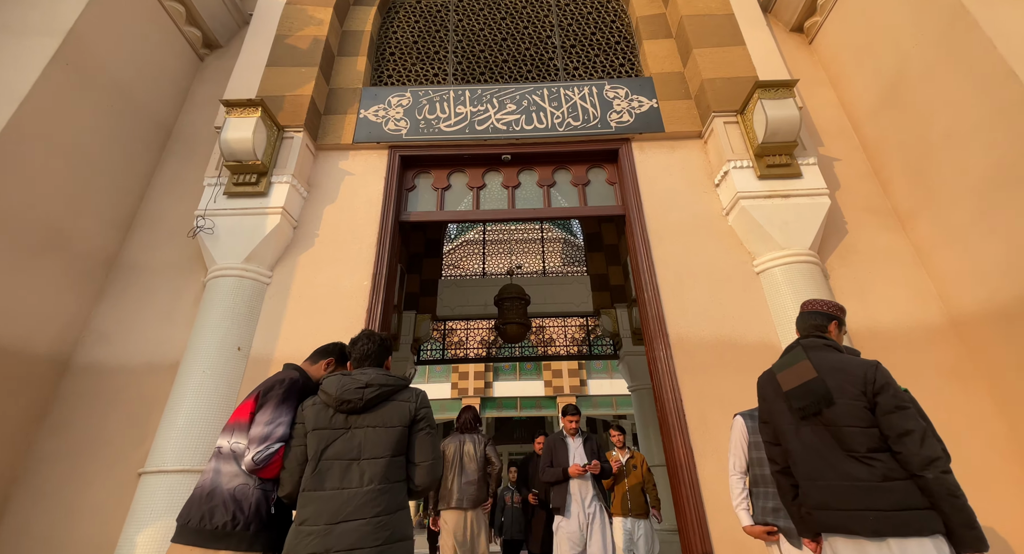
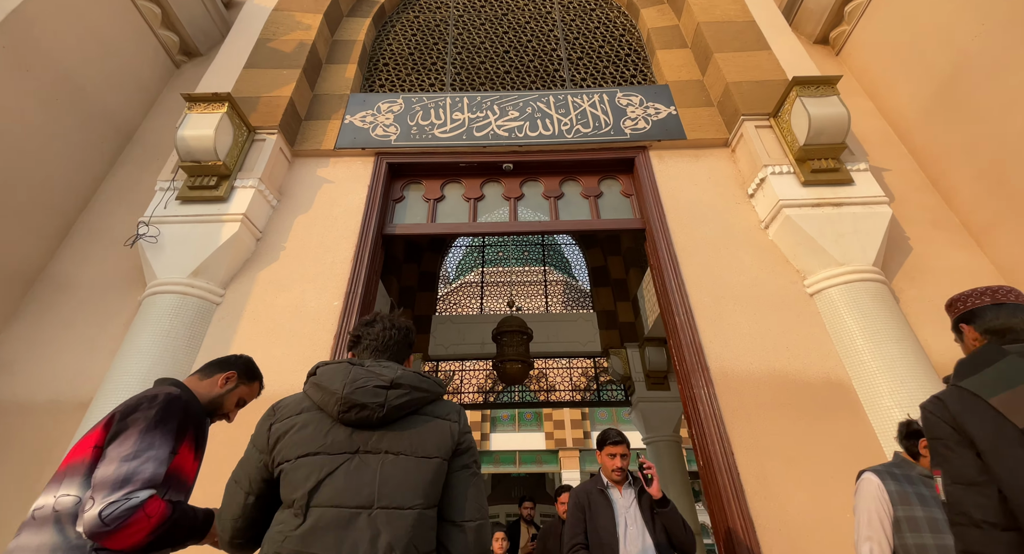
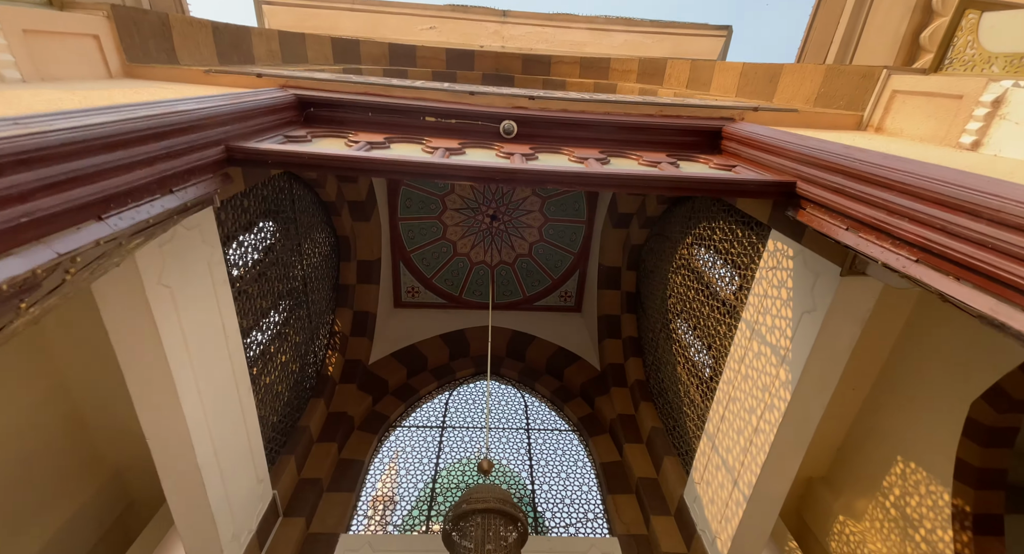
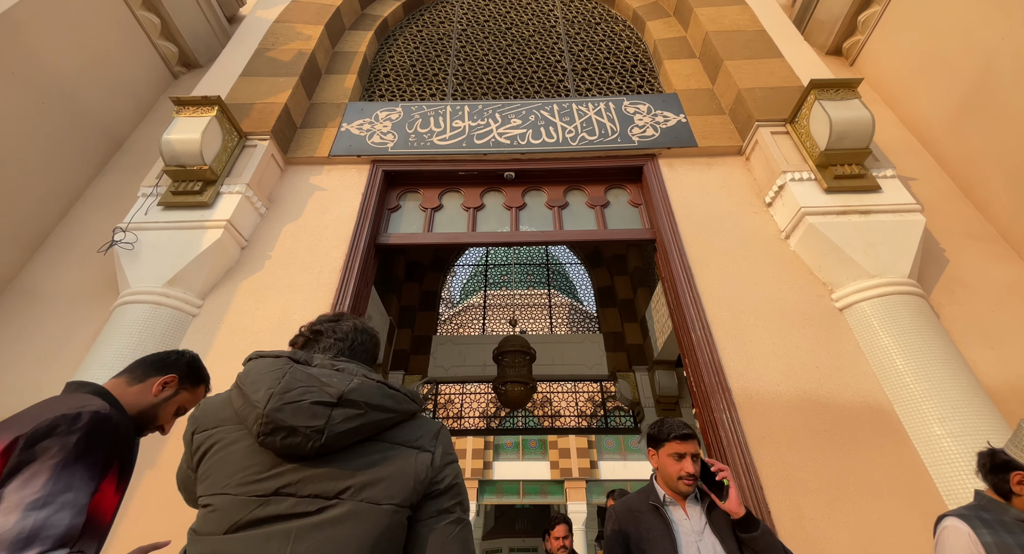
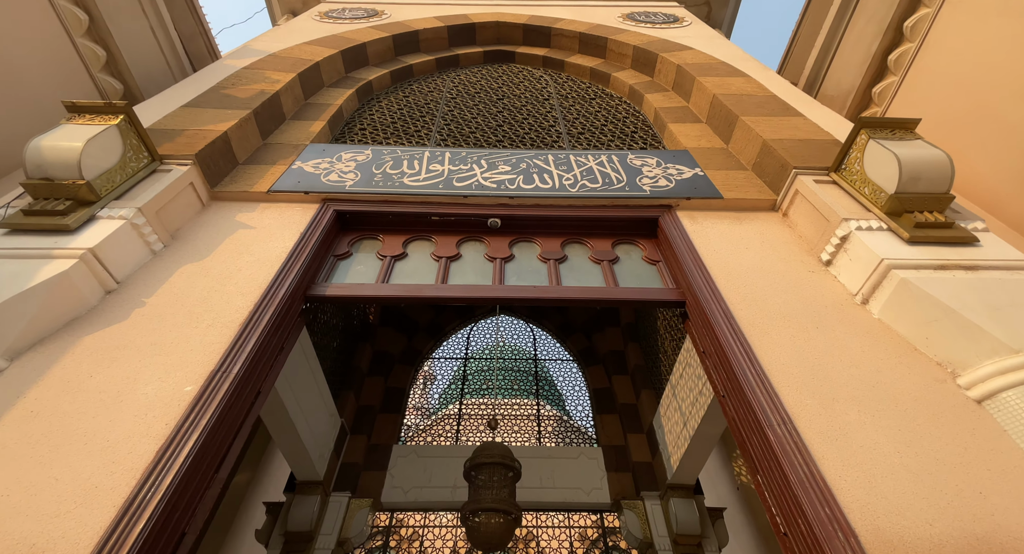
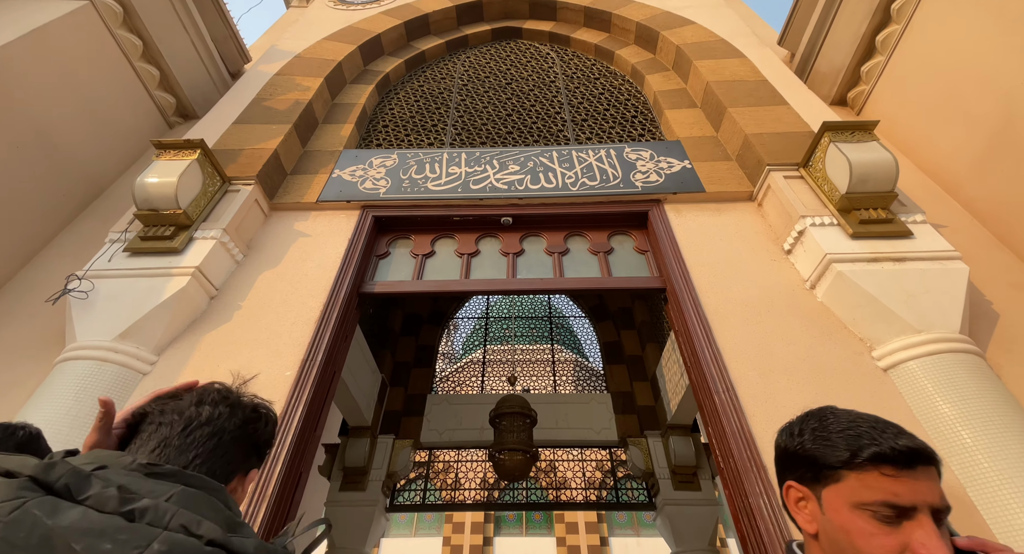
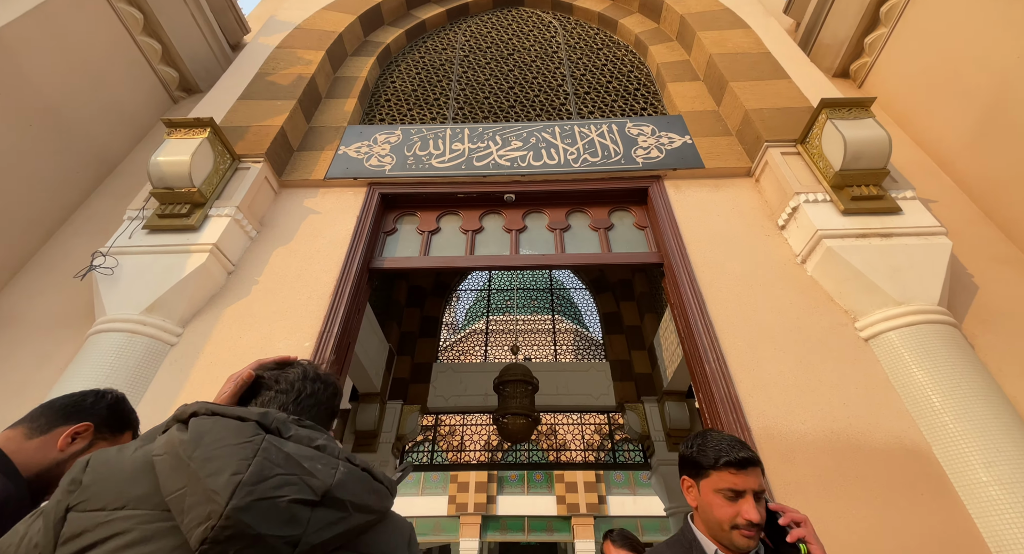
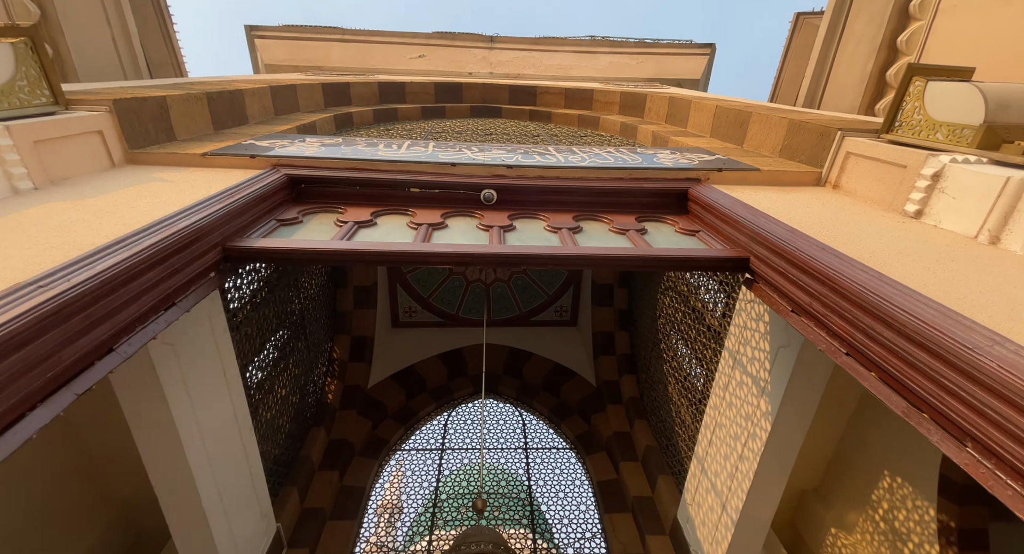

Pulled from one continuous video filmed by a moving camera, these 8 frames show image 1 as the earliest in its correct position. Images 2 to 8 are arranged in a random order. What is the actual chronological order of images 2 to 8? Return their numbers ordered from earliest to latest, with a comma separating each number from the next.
2, 4, 7, 6, 5, 8, 3
